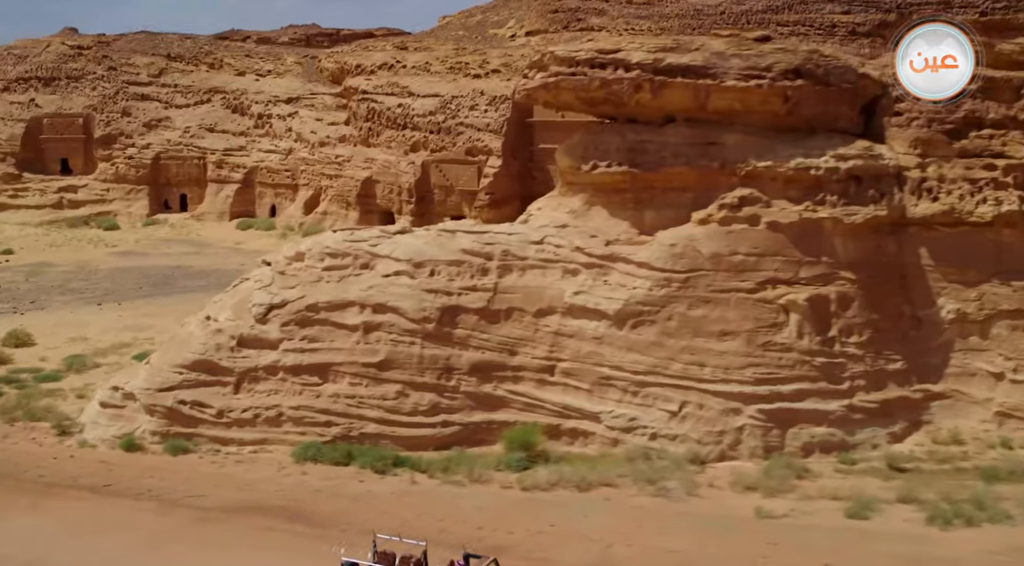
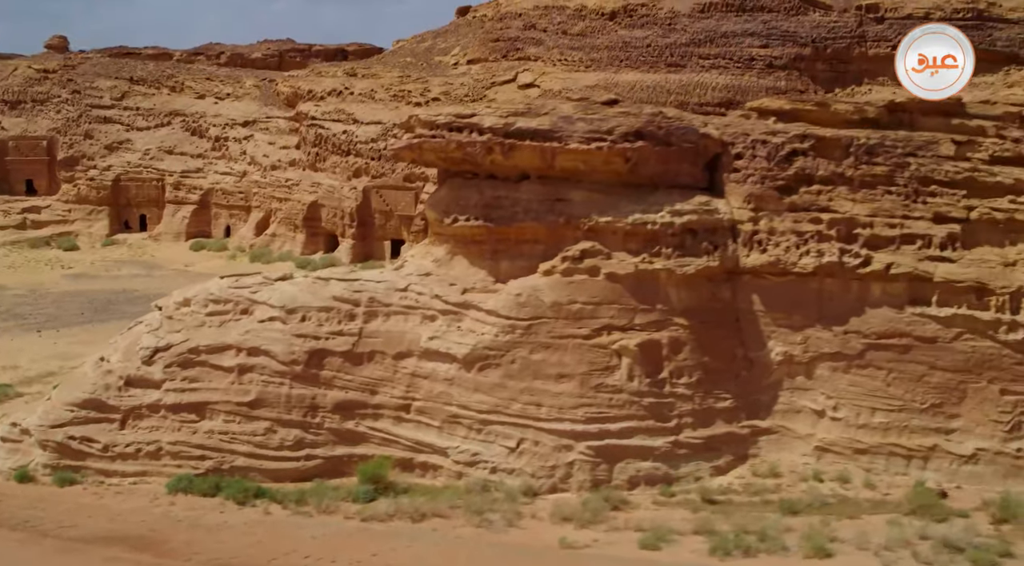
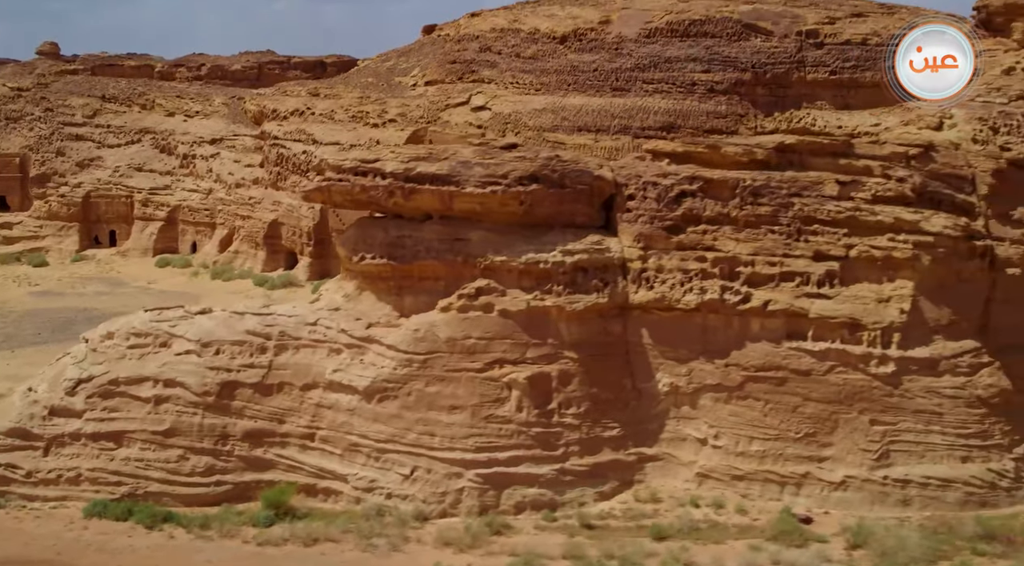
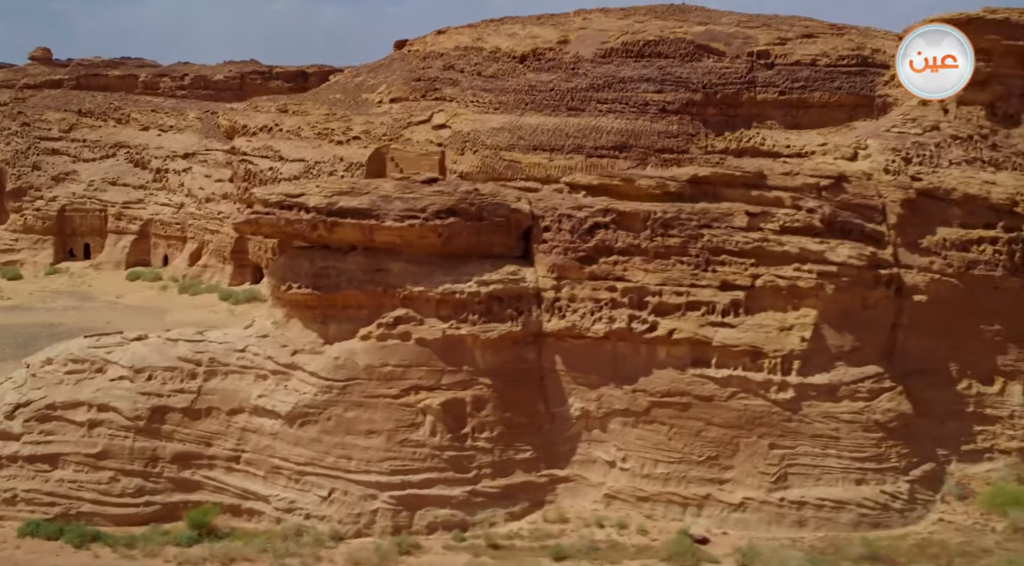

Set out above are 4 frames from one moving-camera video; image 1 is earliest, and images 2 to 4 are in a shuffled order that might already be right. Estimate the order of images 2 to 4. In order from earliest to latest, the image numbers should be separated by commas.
2, 3, 4
